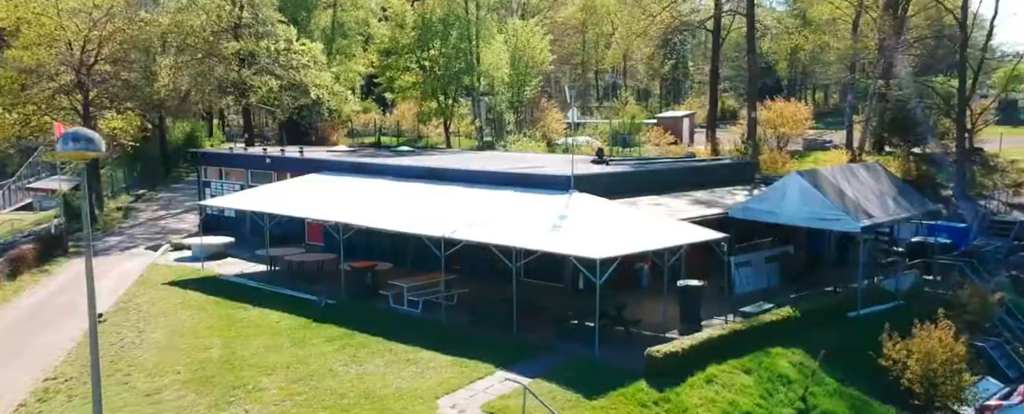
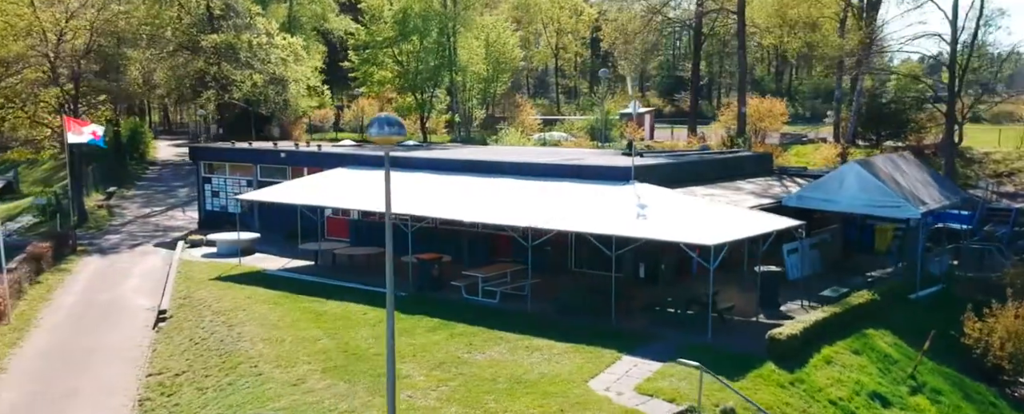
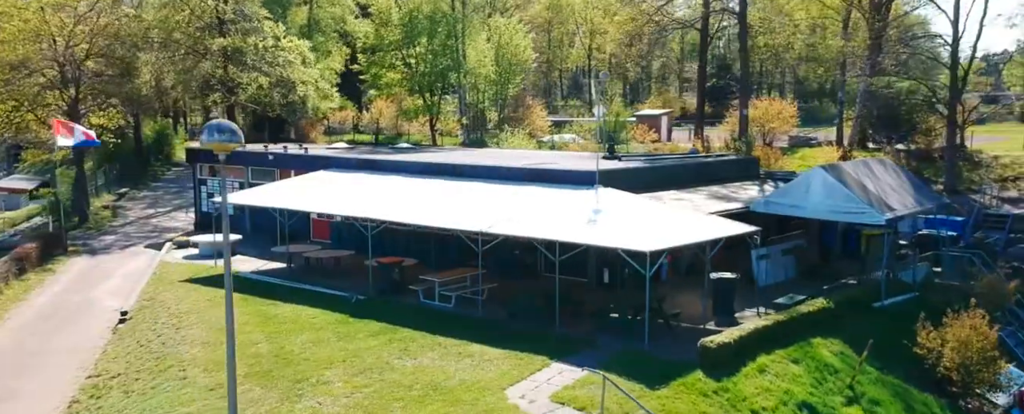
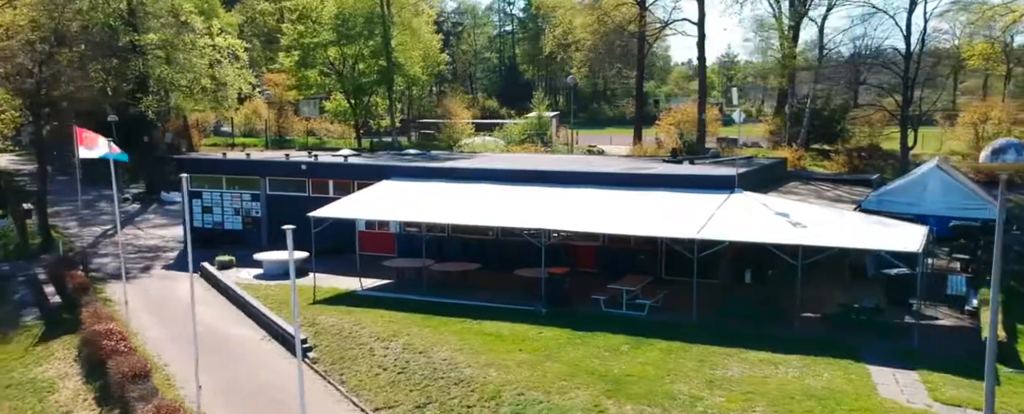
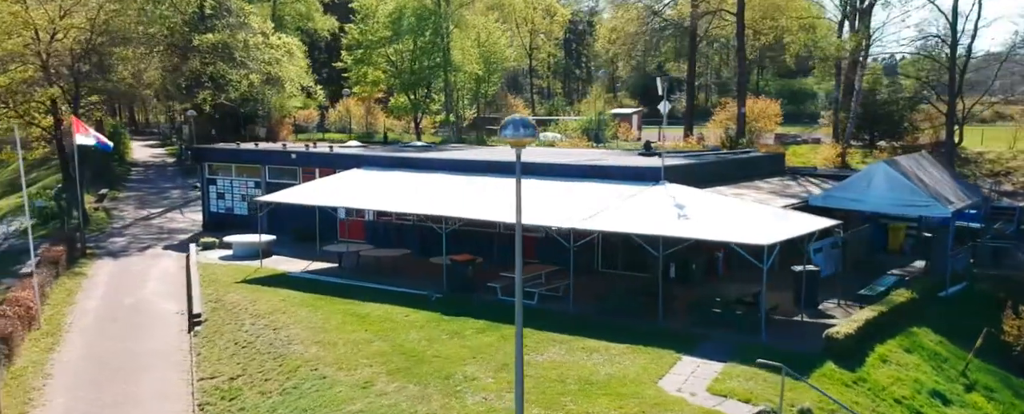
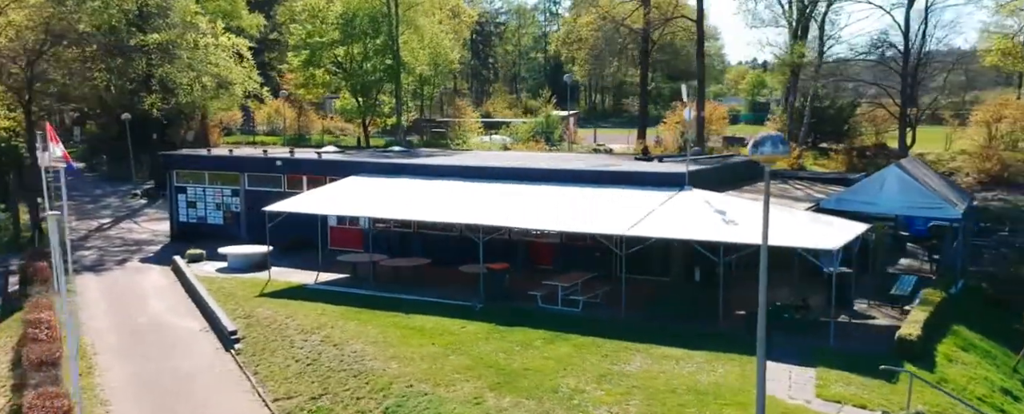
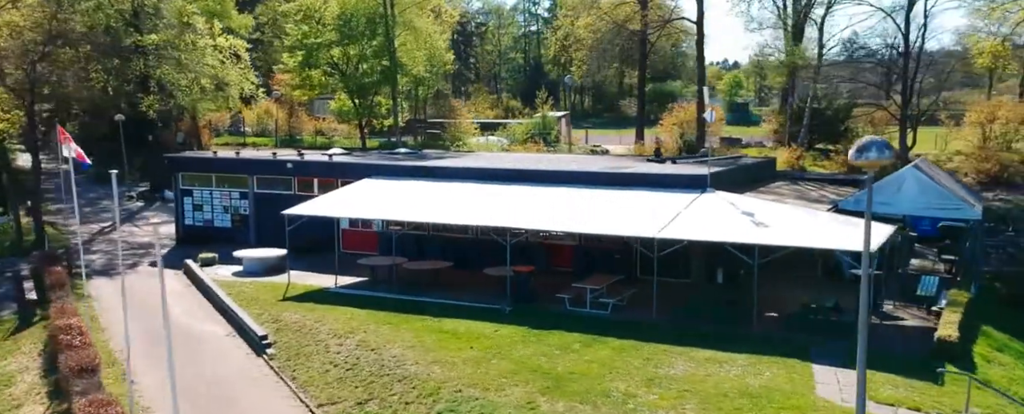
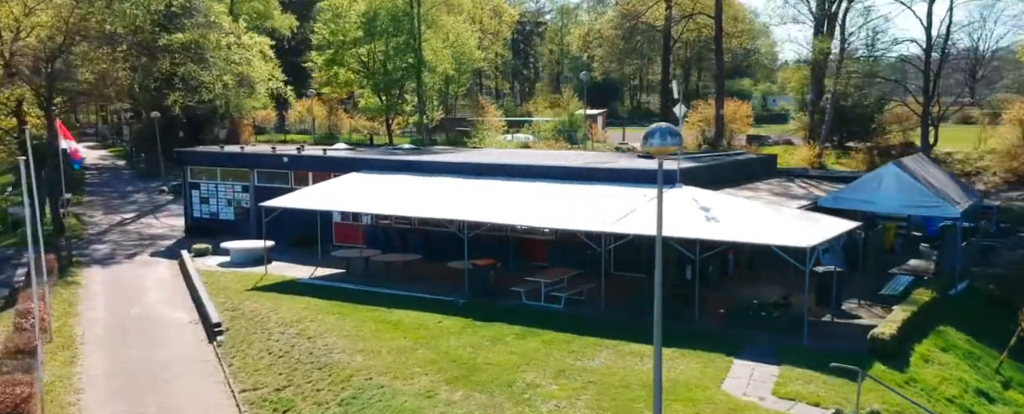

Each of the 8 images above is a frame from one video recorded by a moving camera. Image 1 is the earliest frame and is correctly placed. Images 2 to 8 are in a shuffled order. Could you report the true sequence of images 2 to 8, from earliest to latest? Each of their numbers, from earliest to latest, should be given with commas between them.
3, 2, 5, 8, 6, 7, 4
